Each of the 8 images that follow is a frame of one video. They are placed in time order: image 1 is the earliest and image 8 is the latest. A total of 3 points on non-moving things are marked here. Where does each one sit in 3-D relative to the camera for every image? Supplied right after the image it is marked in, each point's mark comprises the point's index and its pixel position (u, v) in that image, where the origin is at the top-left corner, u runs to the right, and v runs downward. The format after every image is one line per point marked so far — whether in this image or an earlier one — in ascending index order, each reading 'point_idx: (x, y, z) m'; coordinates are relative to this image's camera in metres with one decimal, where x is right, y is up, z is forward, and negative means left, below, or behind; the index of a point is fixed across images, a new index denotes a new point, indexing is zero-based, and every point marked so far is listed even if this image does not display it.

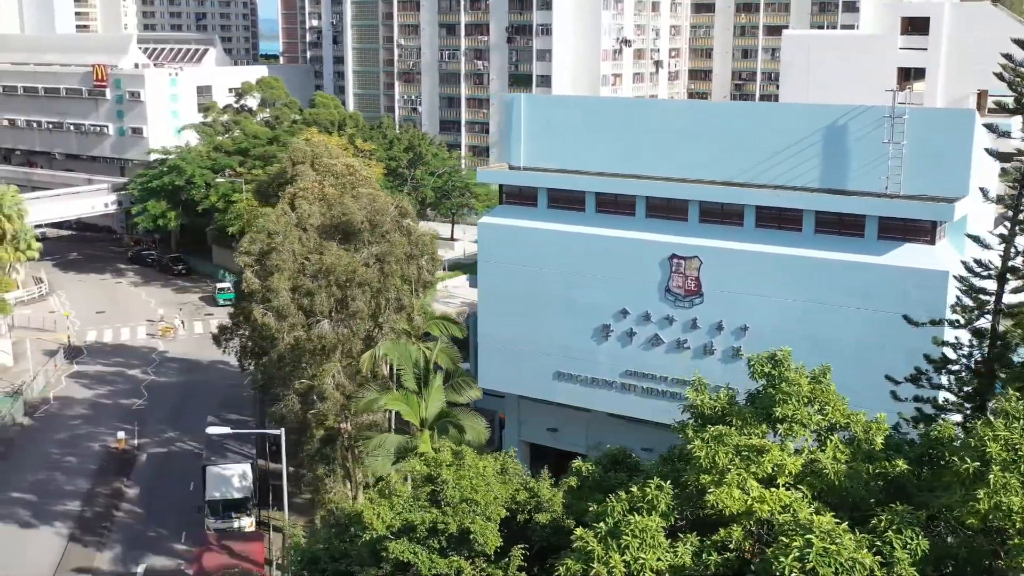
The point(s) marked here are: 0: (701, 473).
0: (+2.5, -2.4, +15.2) m
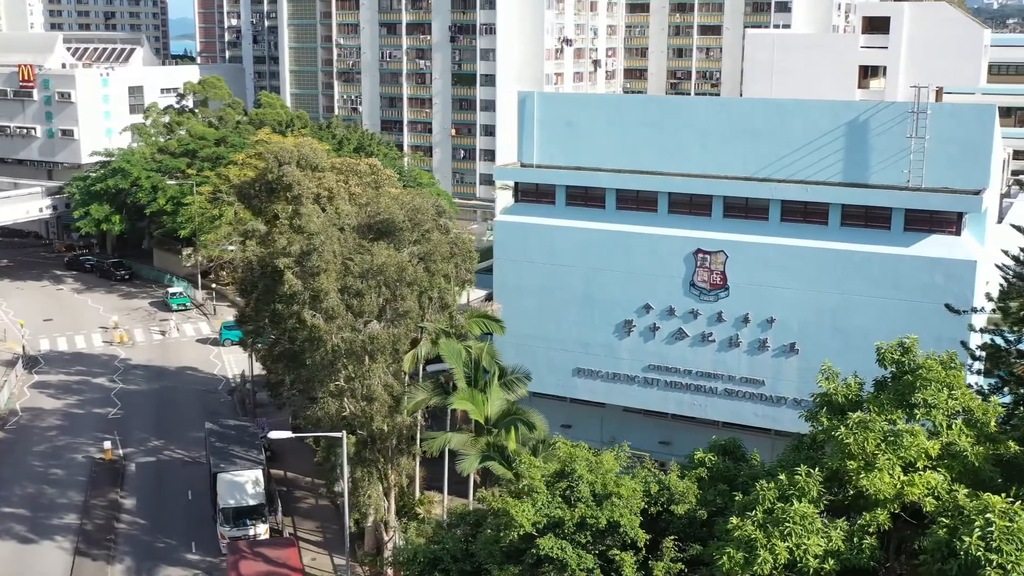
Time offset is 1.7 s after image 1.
0: (+4.5, -2.3, +15.6) m
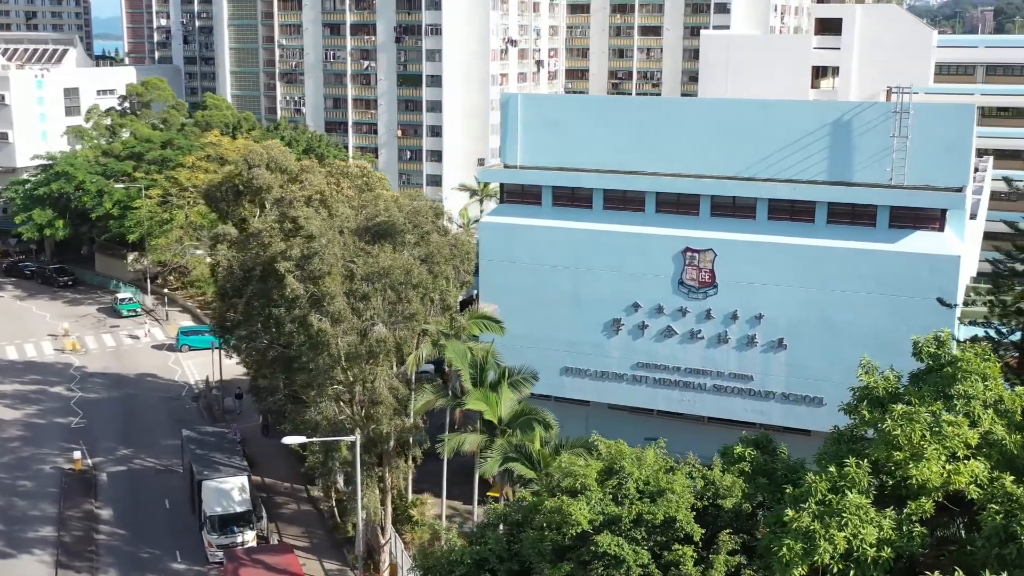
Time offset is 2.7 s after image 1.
0: (+5.2, -2.2, +16.1) m
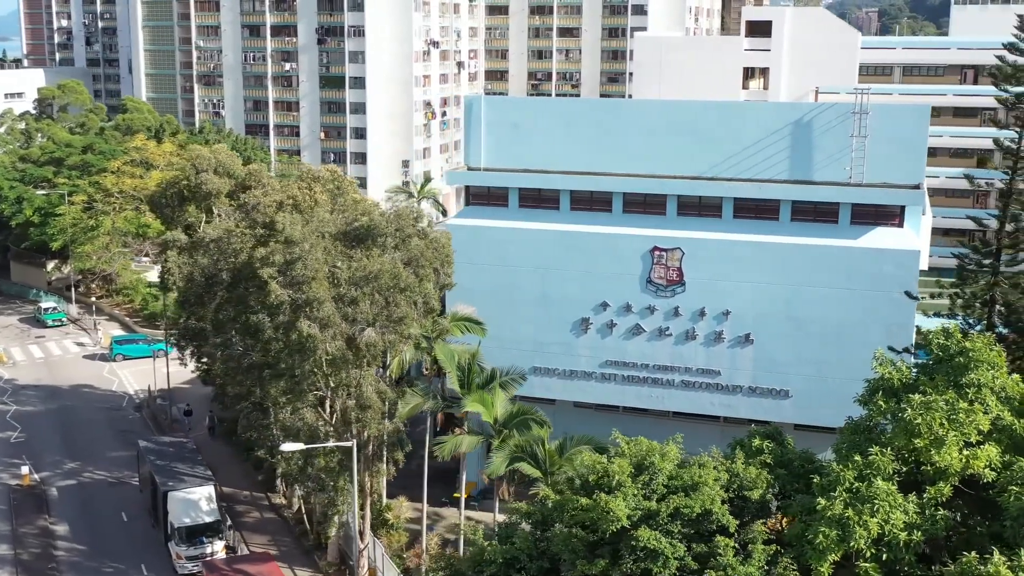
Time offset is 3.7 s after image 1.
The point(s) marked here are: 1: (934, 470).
0: (+5.7, -2.1, +16.8) m
1: (+6.0, -2.6, +16.5) m
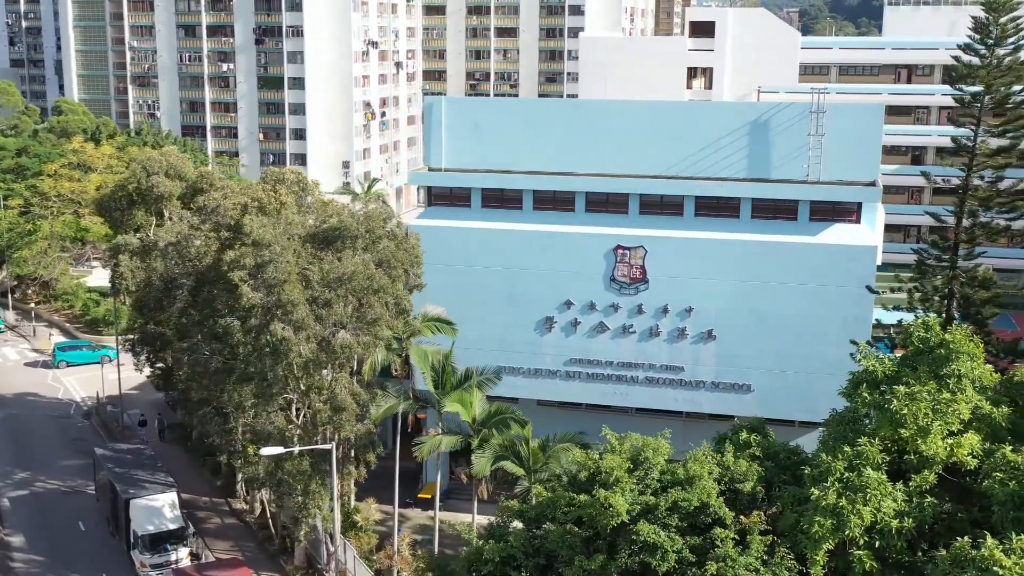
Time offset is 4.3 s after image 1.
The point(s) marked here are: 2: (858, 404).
0: (+5.7, -2.1, +17.3) m
1: (+6.0, -2.5, +17.1) m
2: (+5.4, -1.8, +18.1) m
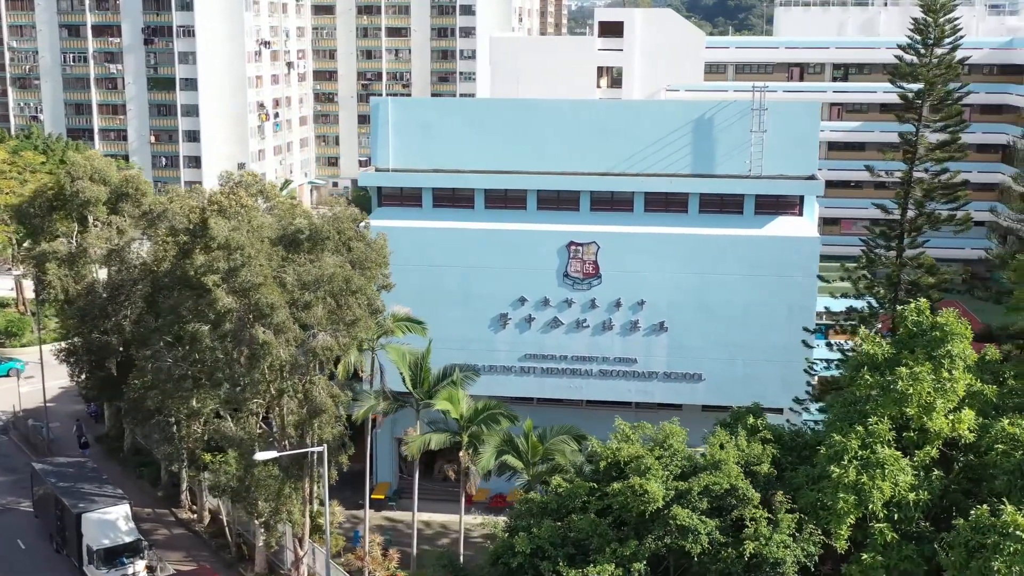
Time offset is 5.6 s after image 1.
0: (+6.1, -1.9, +18.3) m
1: (+6.5, -2.3, +18.2) m
2: (+5.7, -1.6, +19.1) m
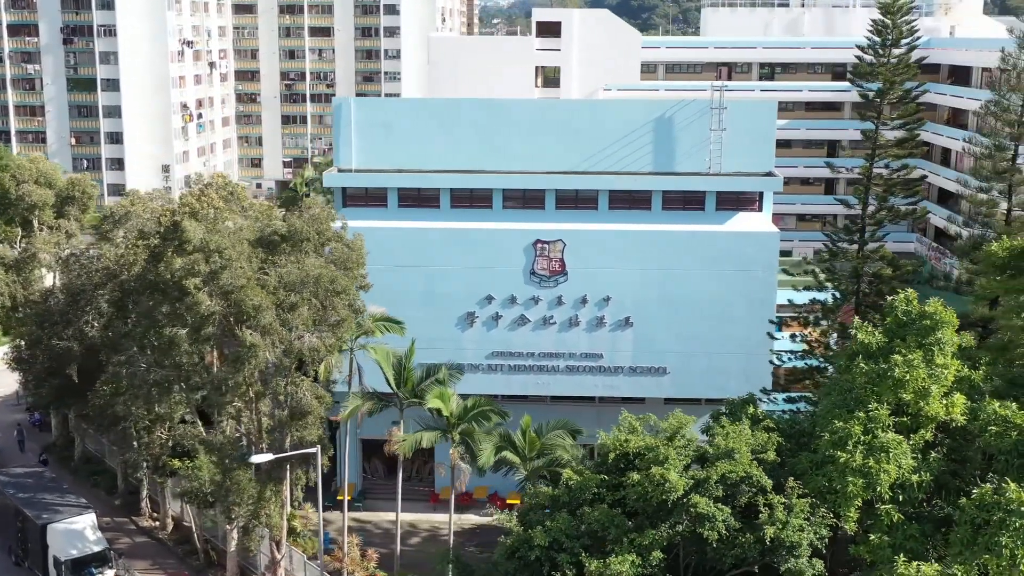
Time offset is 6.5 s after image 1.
0: (+6.4, -1.7, +19.1) m
1: (+6.7, -2.1, +19.0) m
2: (+5.9, -1.5, +19.9) m
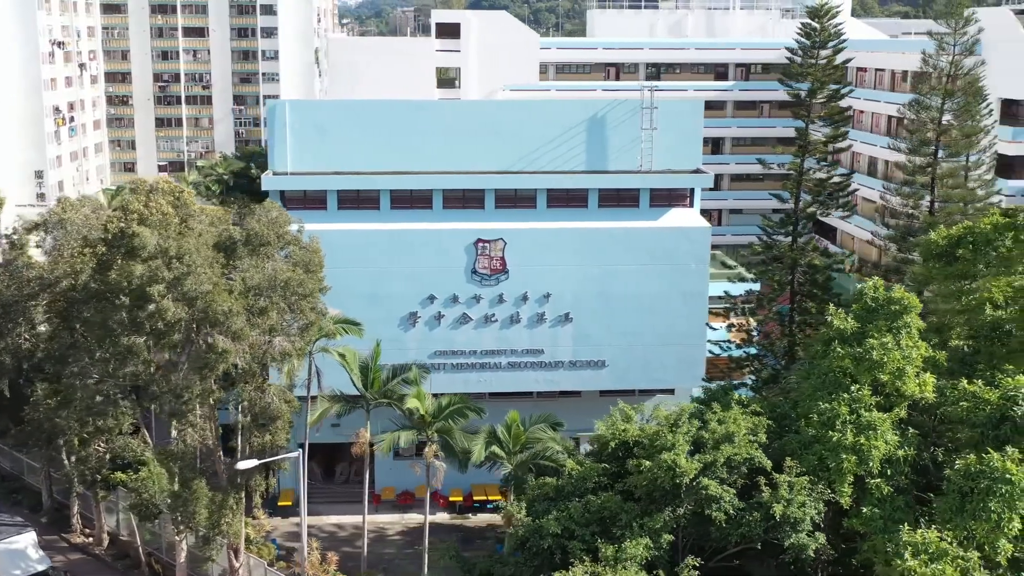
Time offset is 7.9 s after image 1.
0: (+6.4, -1.5, +20.4) m
1: (+6.7, -1.9, +20.3) m
2: (+5.8, -1.3, +21.0) m
